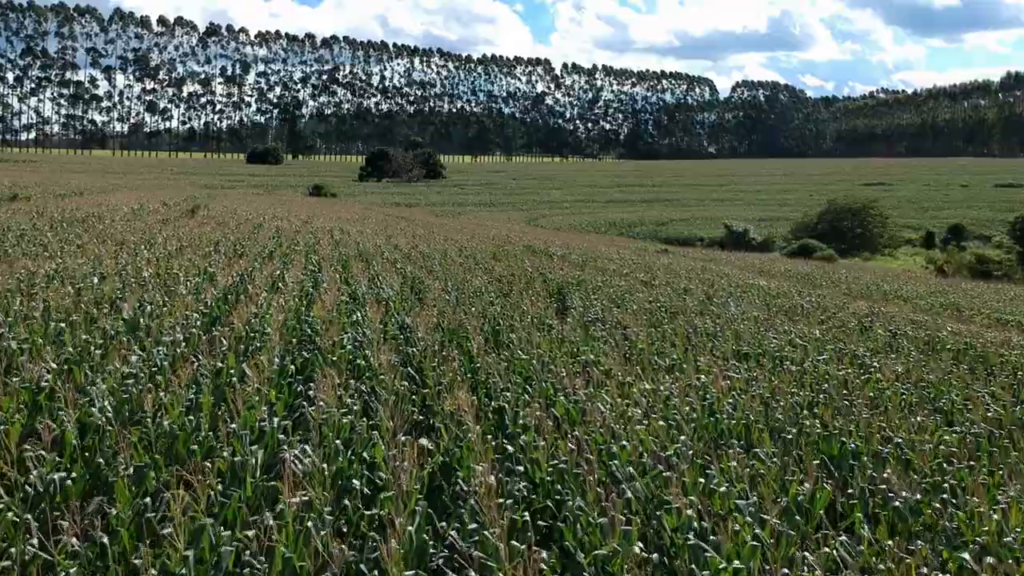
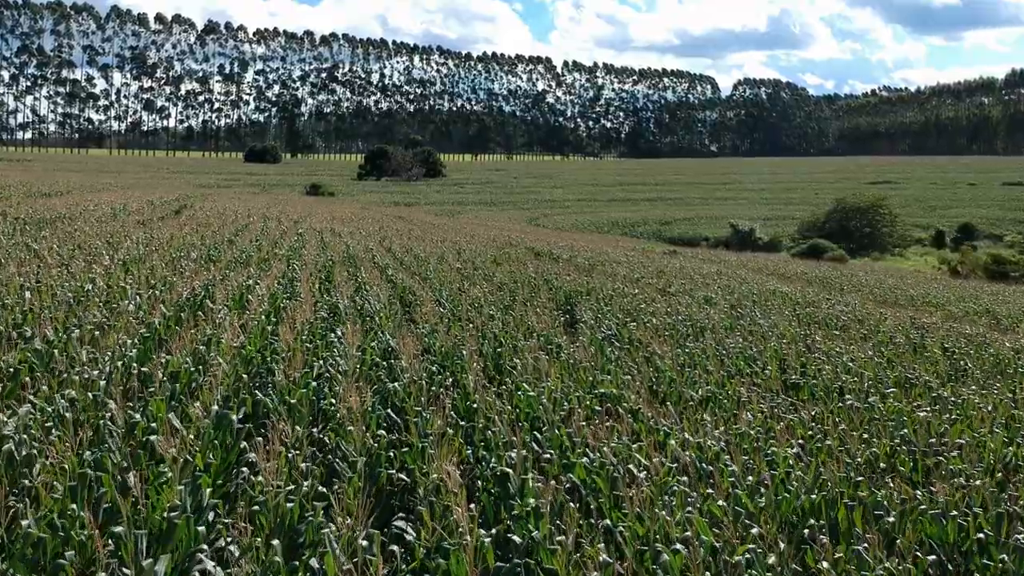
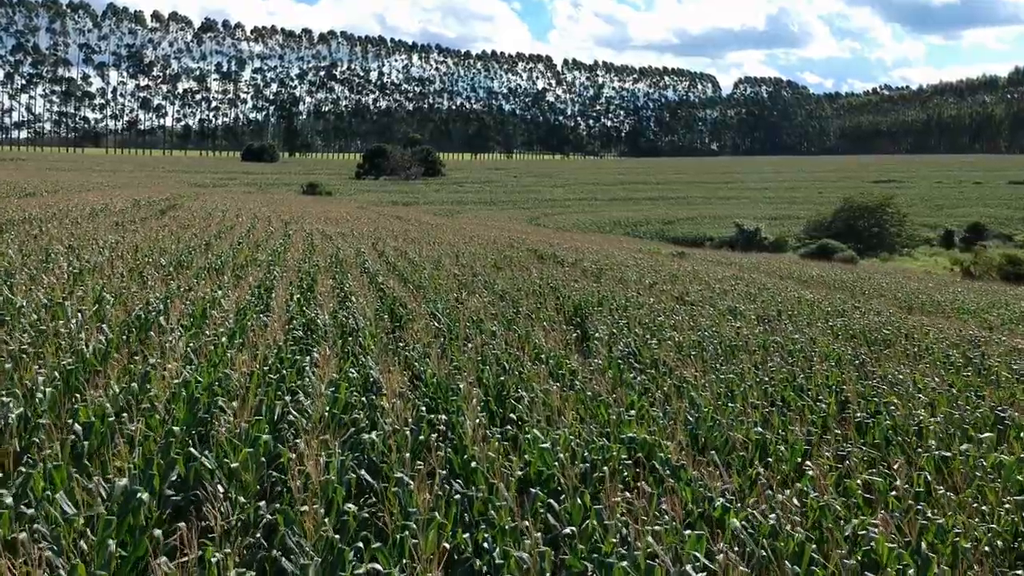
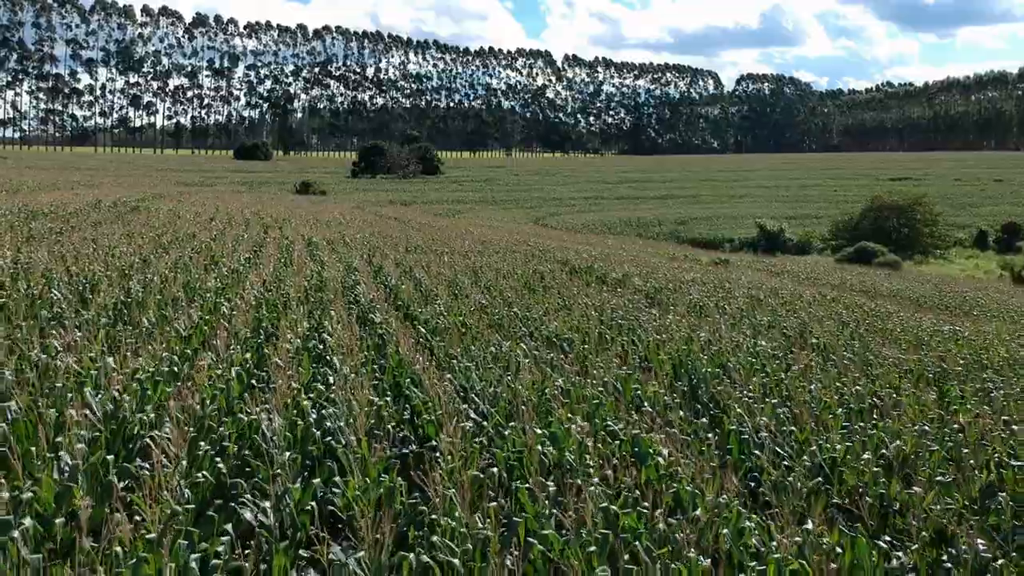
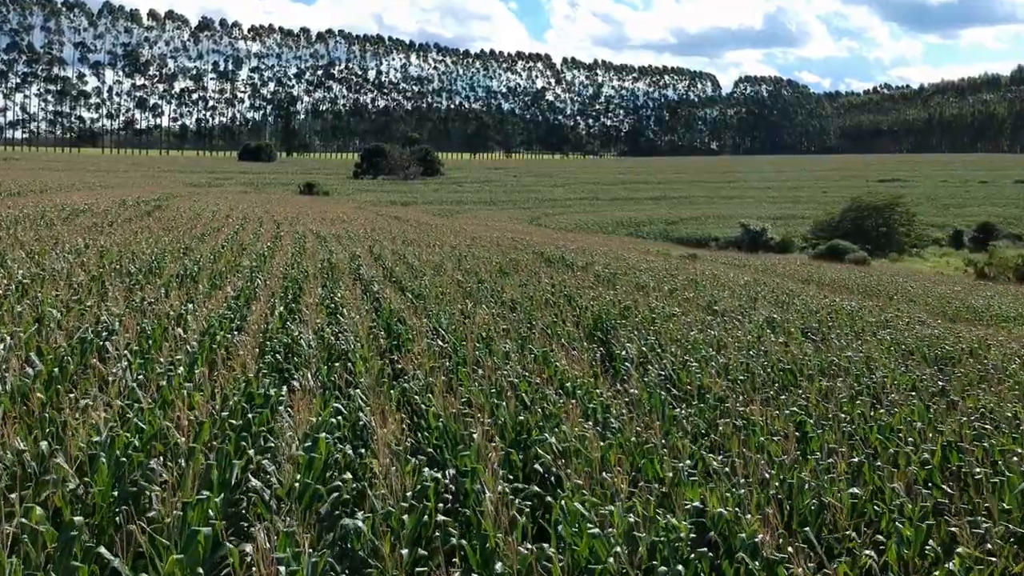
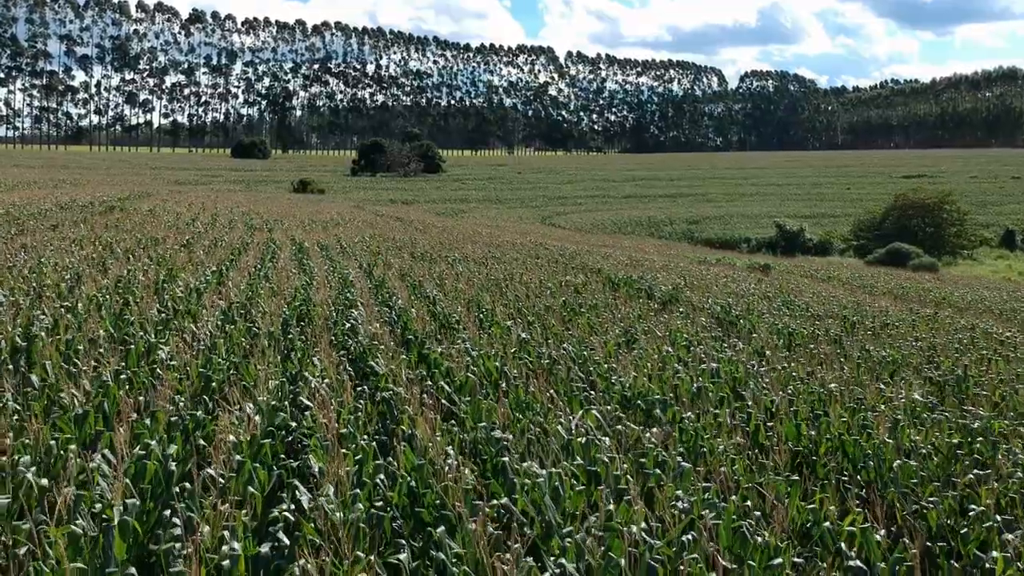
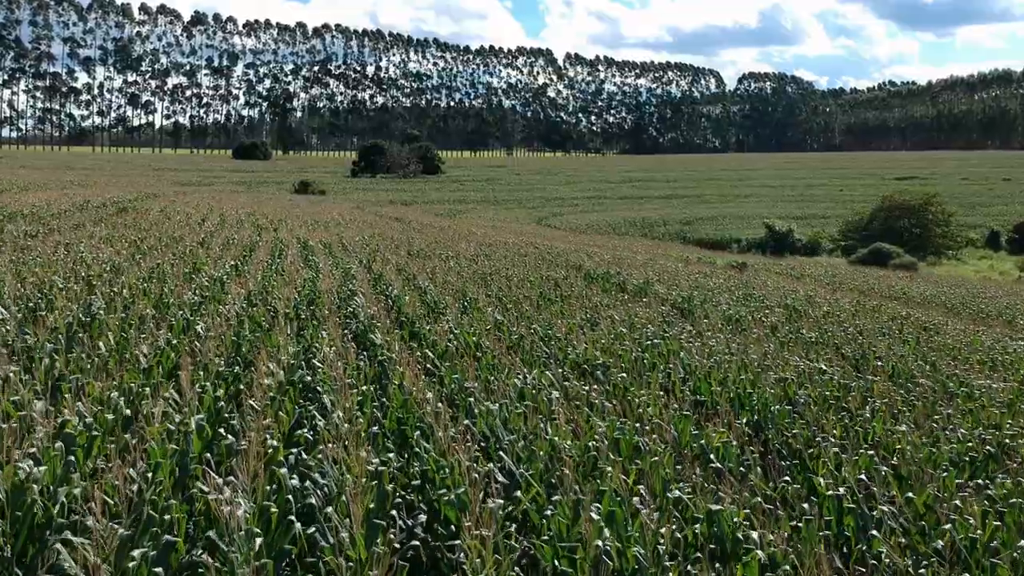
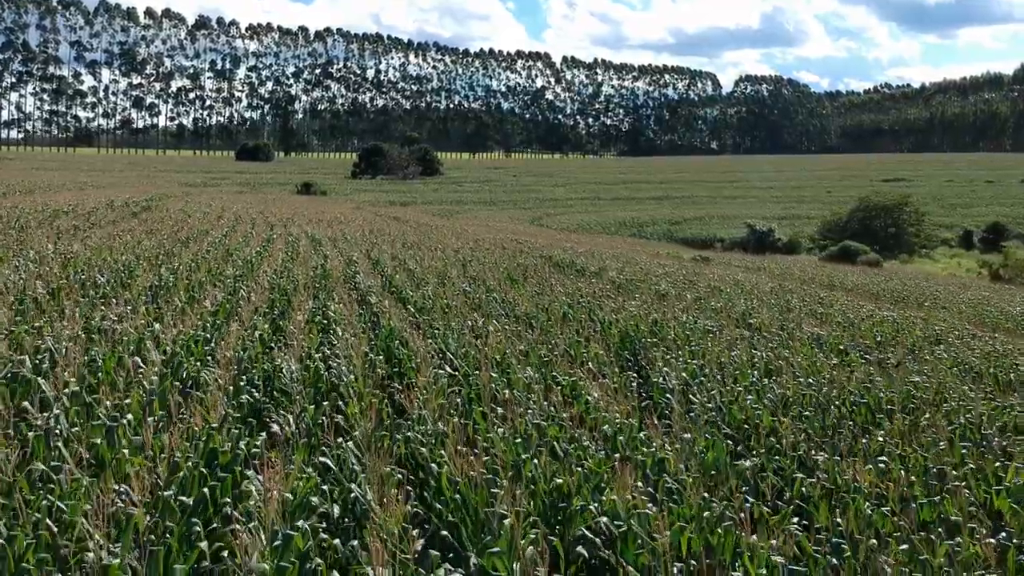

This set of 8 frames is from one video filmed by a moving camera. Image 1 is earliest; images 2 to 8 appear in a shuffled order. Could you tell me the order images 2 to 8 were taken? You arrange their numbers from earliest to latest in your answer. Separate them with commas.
2, 3, 5, 8, 4, 7, 6
